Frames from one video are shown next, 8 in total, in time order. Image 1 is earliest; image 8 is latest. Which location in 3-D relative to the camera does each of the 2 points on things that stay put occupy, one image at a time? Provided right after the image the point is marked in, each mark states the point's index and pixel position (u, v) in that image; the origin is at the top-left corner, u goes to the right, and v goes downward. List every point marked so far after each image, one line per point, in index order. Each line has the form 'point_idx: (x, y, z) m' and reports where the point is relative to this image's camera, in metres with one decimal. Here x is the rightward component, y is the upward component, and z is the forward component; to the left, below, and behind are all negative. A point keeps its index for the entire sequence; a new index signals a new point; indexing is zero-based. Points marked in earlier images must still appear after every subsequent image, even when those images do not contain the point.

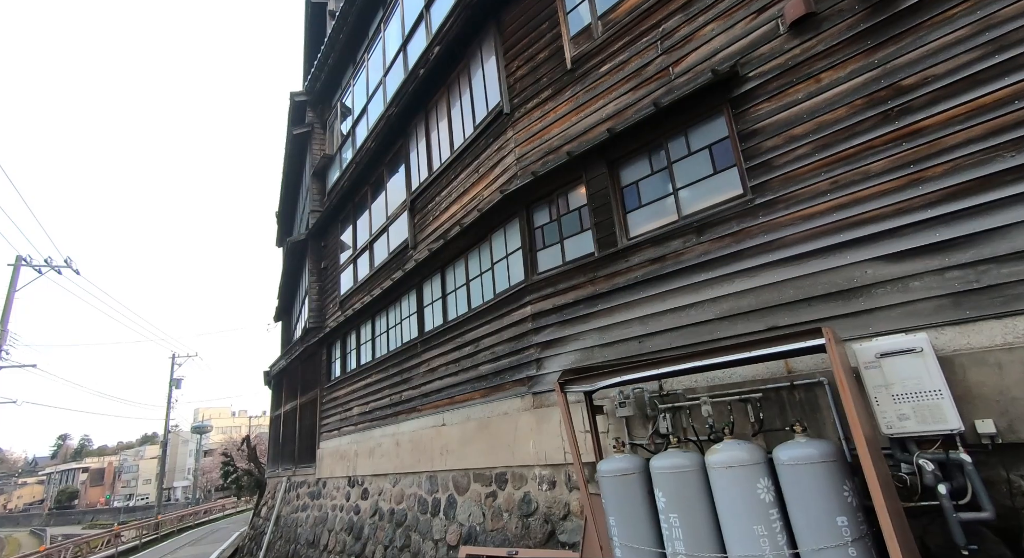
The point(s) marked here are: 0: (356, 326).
0: (-2.9, -0.9, +10.0) m
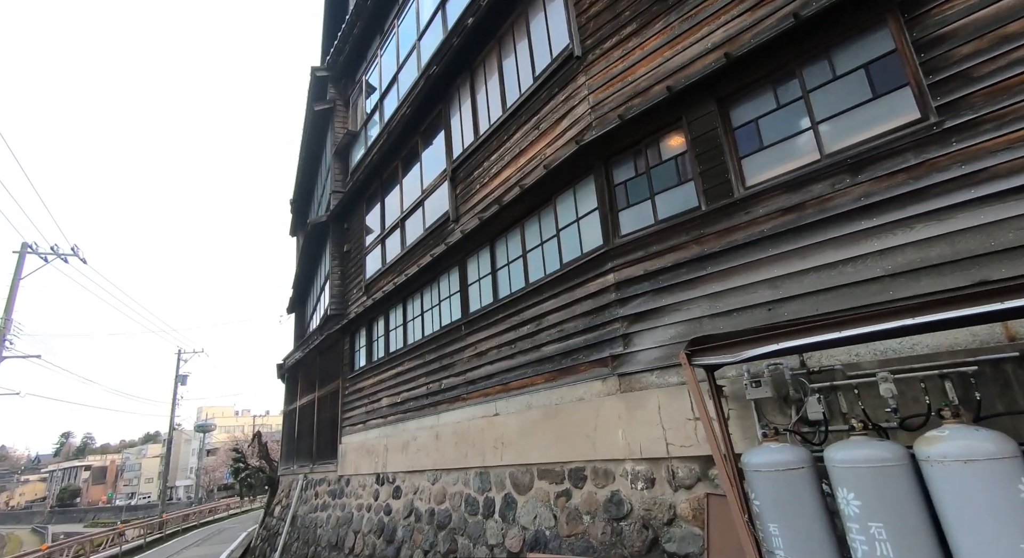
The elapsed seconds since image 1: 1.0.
0: (-2.2, -0.5, +9.3) m
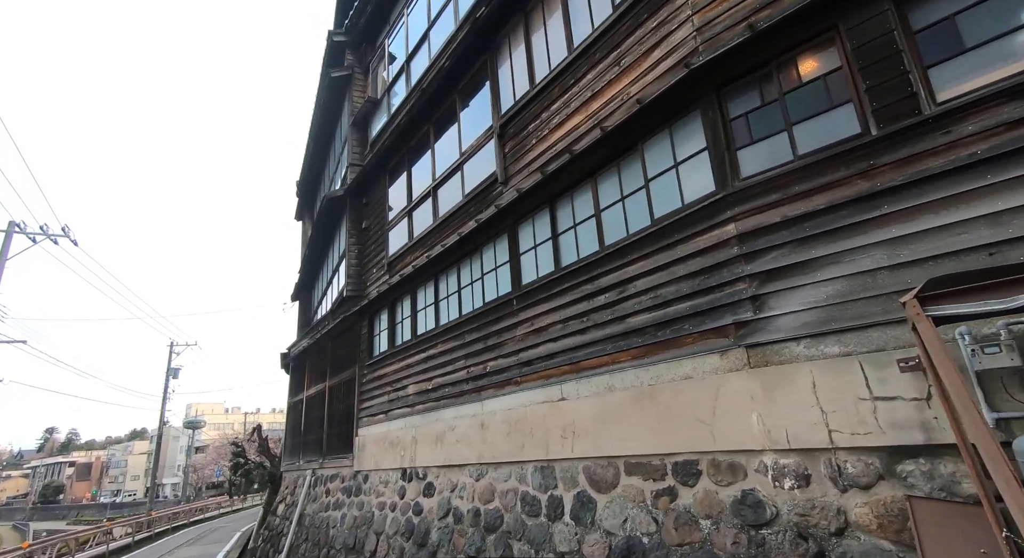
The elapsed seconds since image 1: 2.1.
0: (-1.6, -0.2, +8.5) m
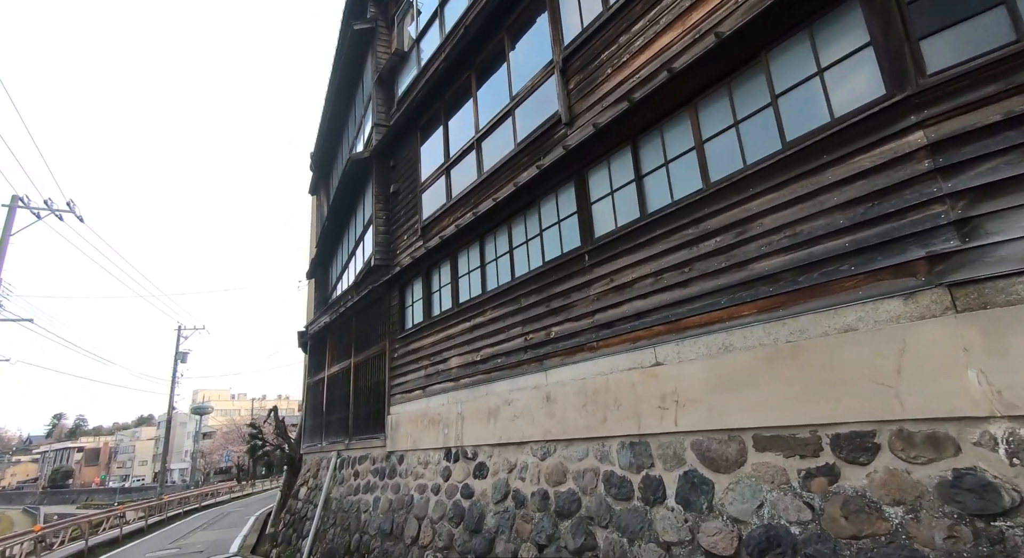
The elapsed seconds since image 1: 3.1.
0: (-0.9, +0.3, +7.7) m
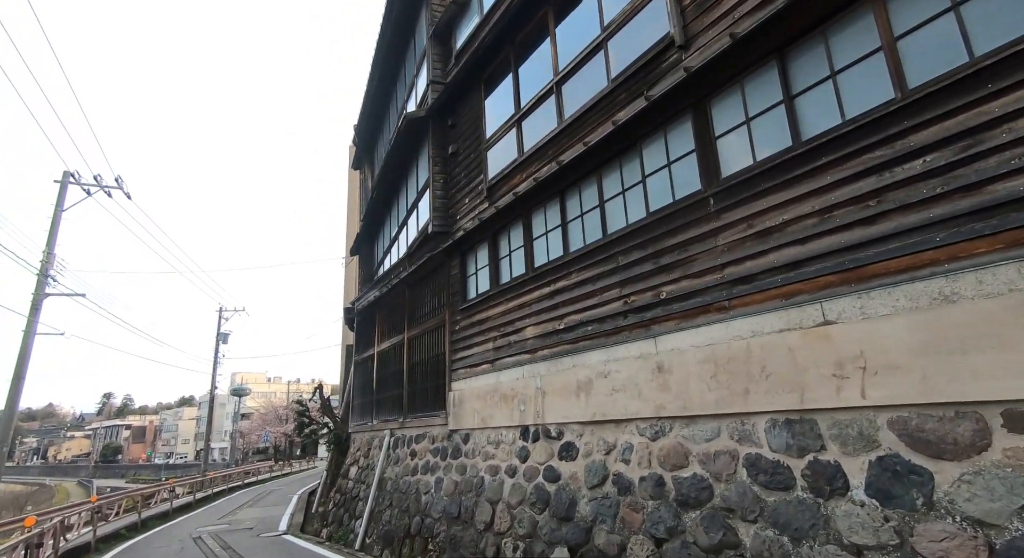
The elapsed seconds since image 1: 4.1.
0: (+0.1, +0.8, +7.0) m
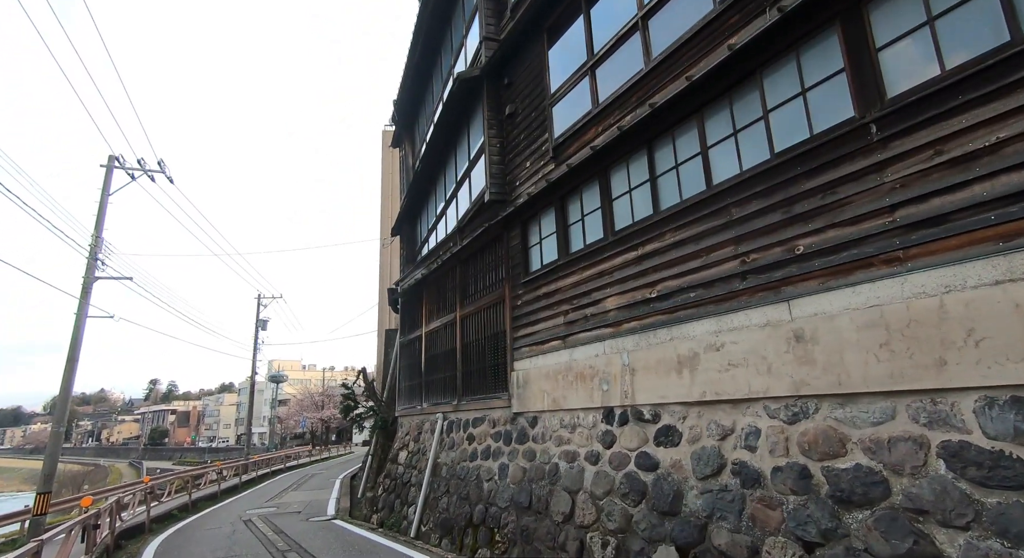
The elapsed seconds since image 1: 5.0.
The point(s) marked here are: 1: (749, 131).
0: (+1.0, +1.2, +6.2) m
1: (+1.9, +1.2, +4.3) m
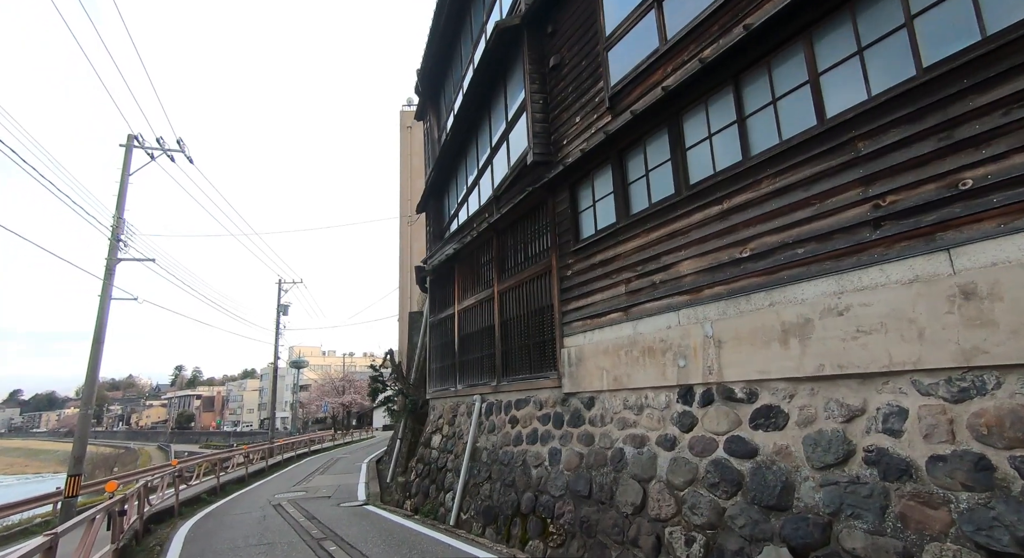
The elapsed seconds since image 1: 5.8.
0: (+1.6, +1.6, +5.5) m
1: (+2.5, +1.6, +3.5) m
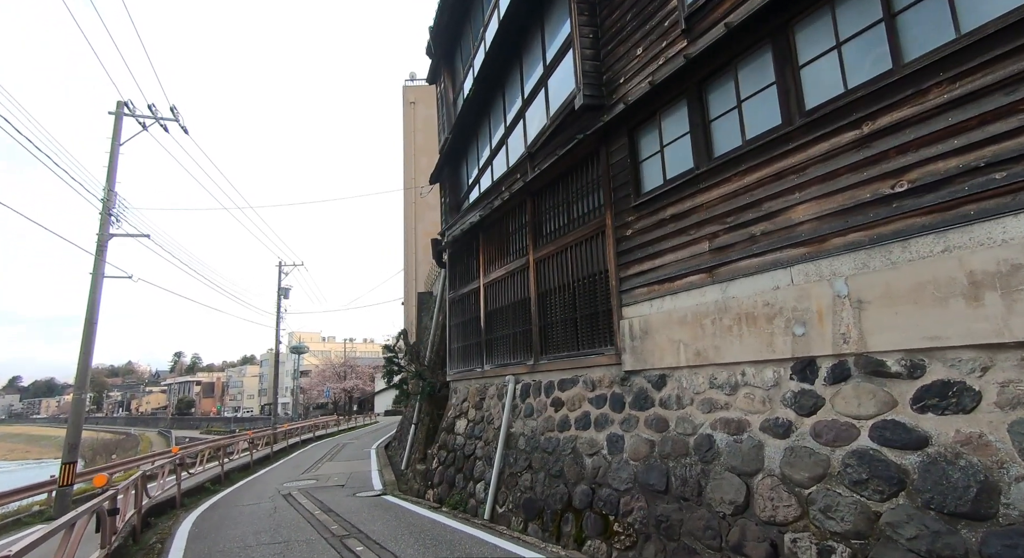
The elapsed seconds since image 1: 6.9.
0: (+2.2, +2.1, +4.4) m
1: (+3.1, +1.9, +2.4) m
